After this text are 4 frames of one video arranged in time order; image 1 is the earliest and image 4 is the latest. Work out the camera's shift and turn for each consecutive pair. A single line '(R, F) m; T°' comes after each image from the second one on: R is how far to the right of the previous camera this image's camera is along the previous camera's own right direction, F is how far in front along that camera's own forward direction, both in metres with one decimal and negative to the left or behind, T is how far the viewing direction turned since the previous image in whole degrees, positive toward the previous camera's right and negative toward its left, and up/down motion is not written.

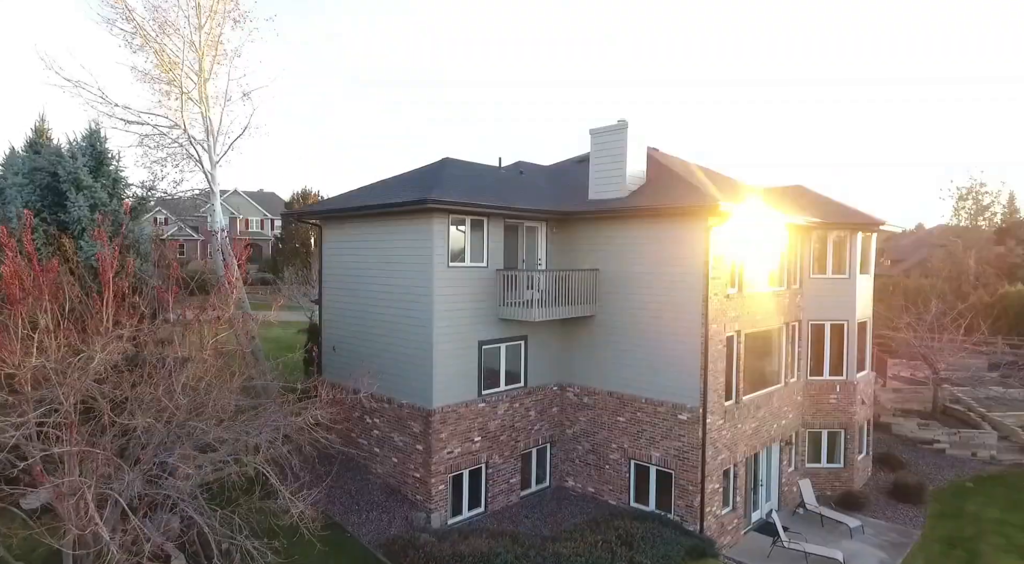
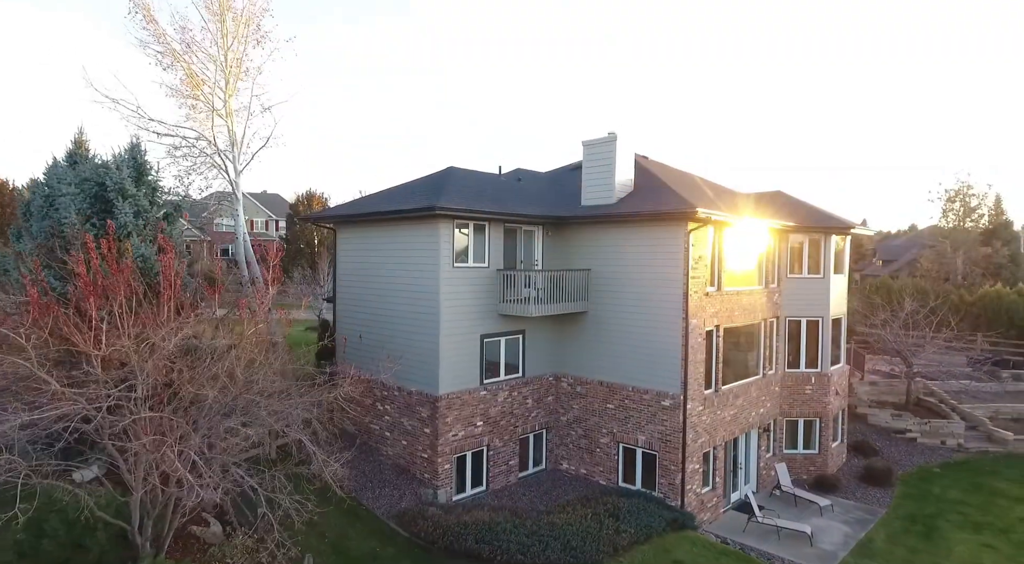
(0.0, -1.5) m; 0°
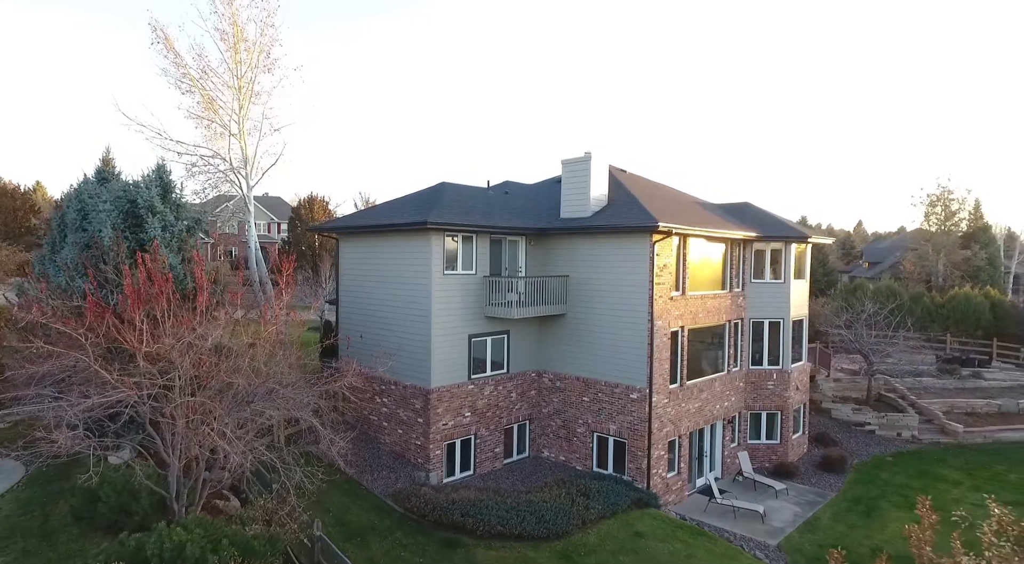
(+0.4, -1.9) m; 0°
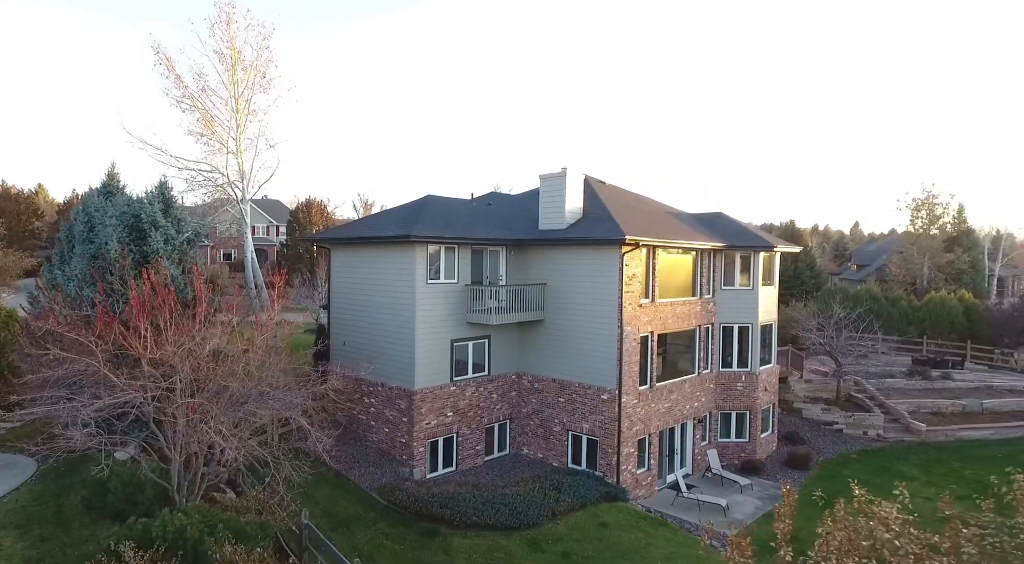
(+0.6, -1.3) m; 0°
